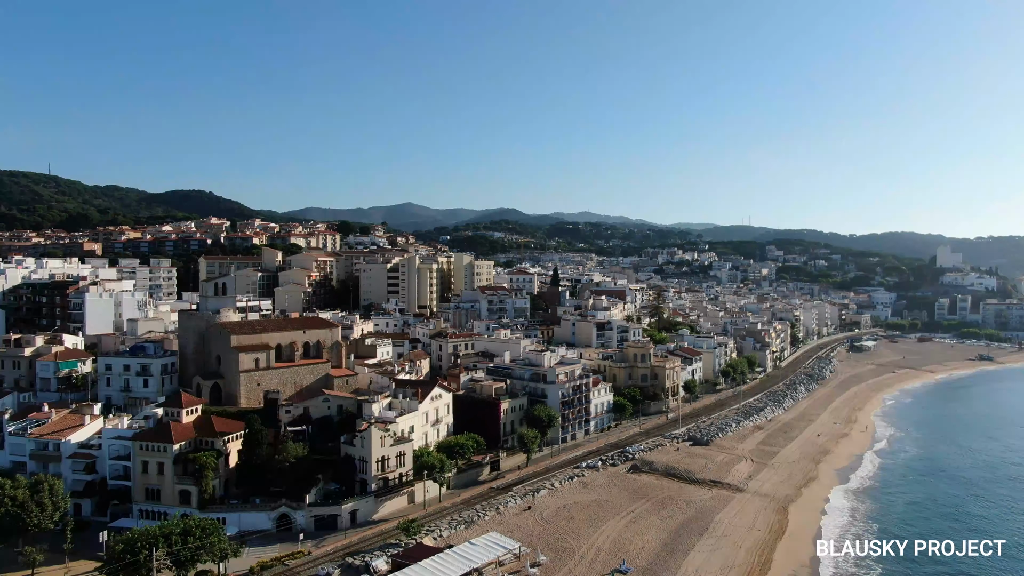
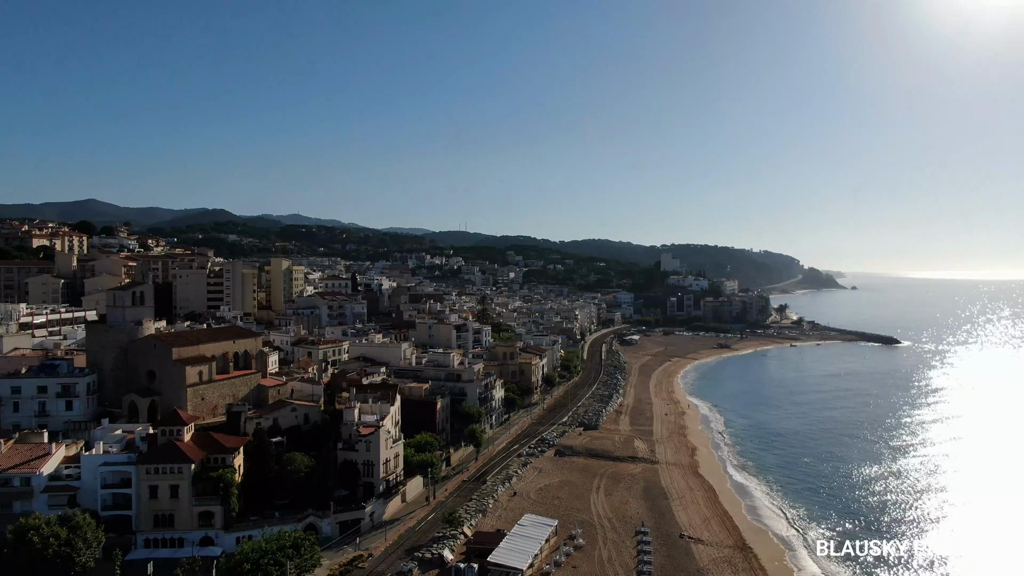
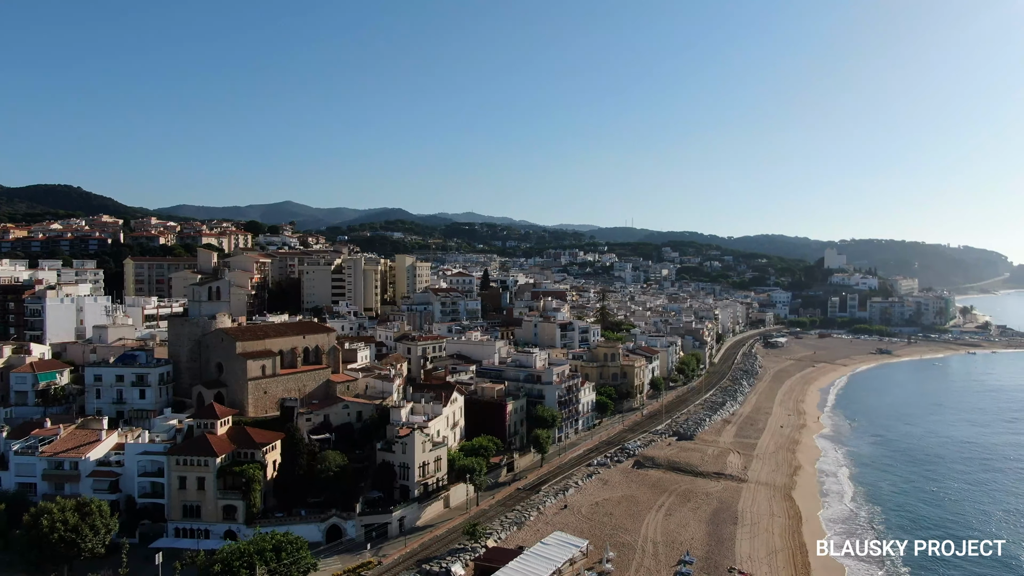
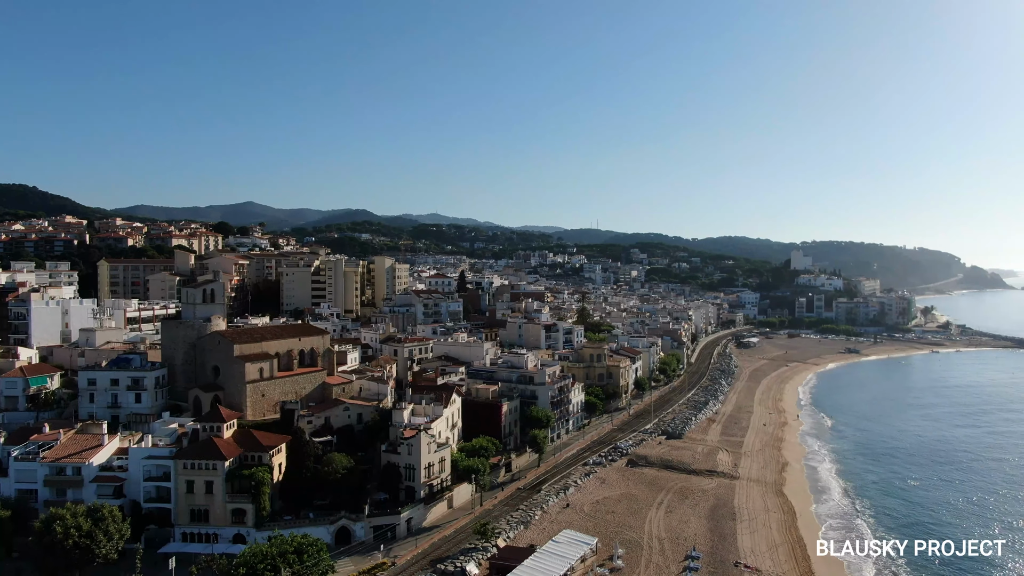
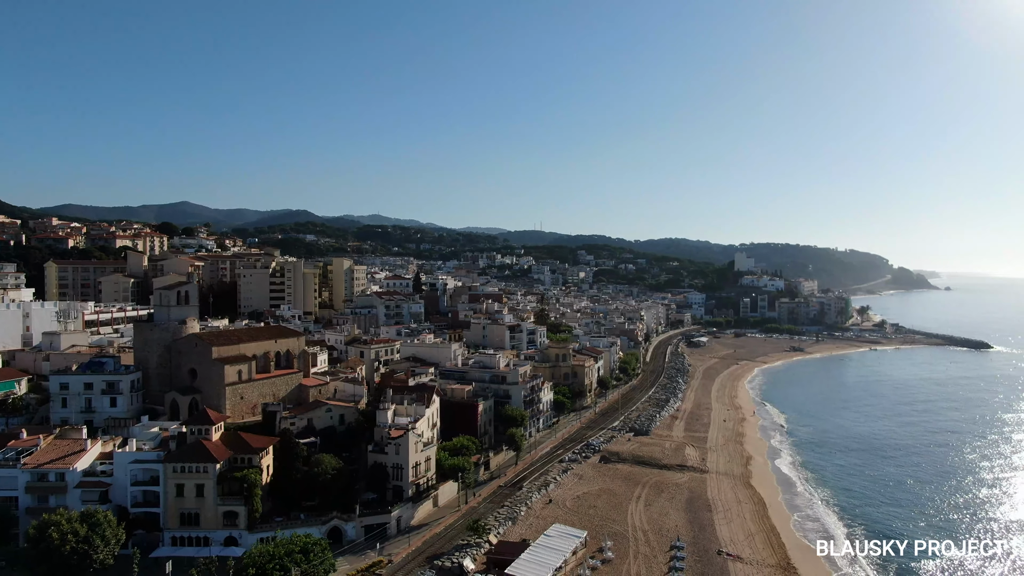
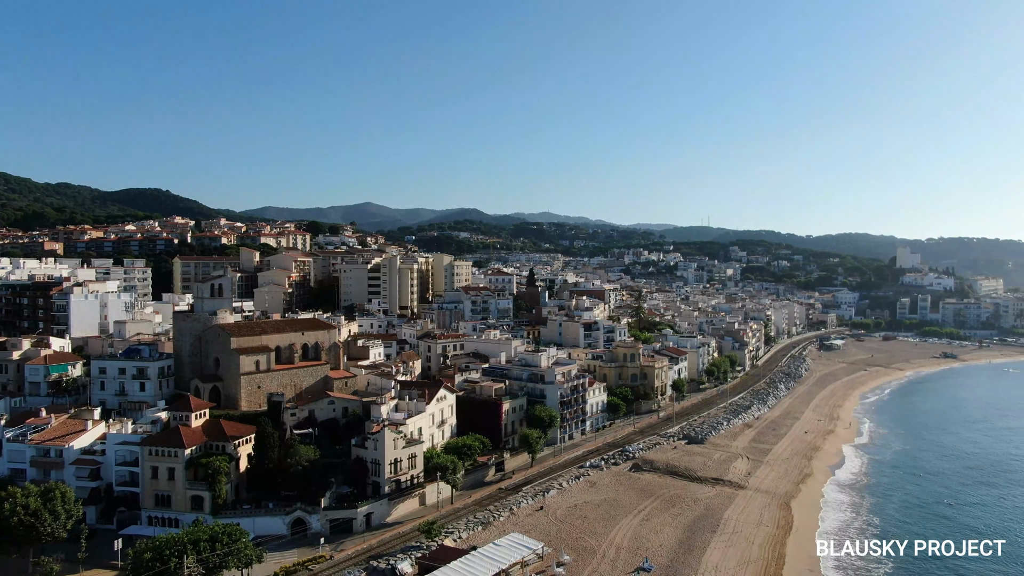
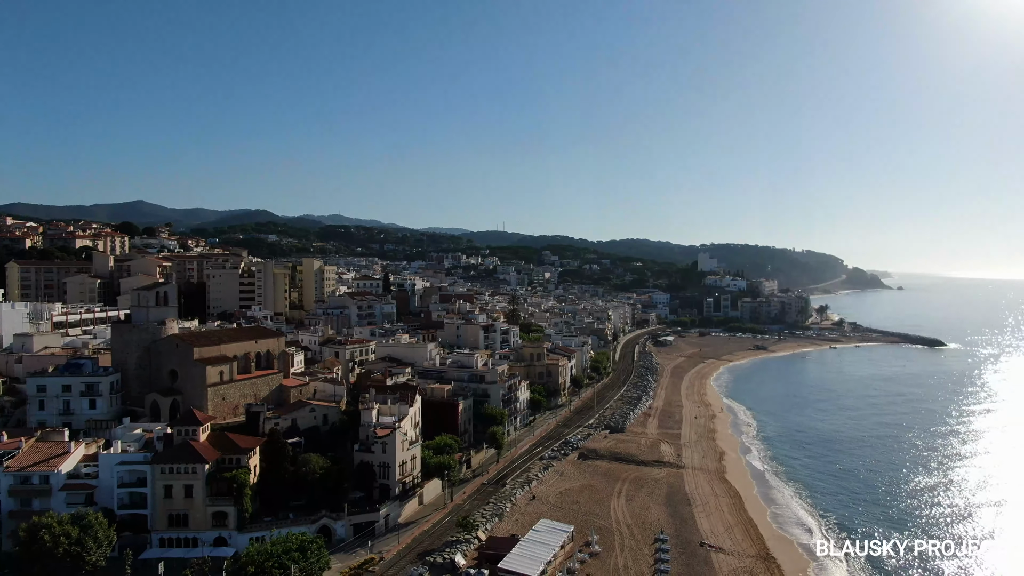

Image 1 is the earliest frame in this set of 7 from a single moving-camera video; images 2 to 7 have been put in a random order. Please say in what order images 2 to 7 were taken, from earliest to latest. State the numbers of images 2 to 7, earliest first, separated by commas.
6, 3, 4, 5, 7, 2
